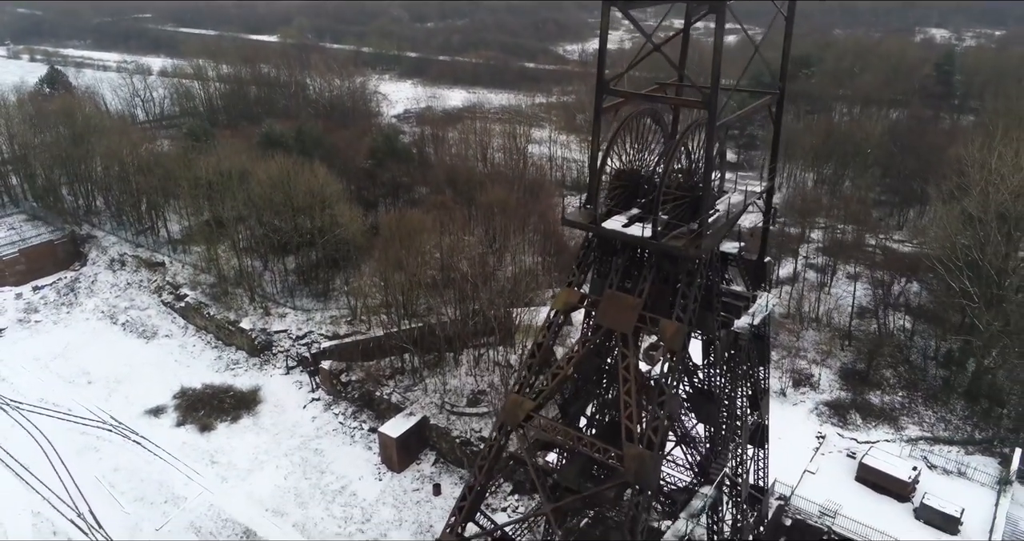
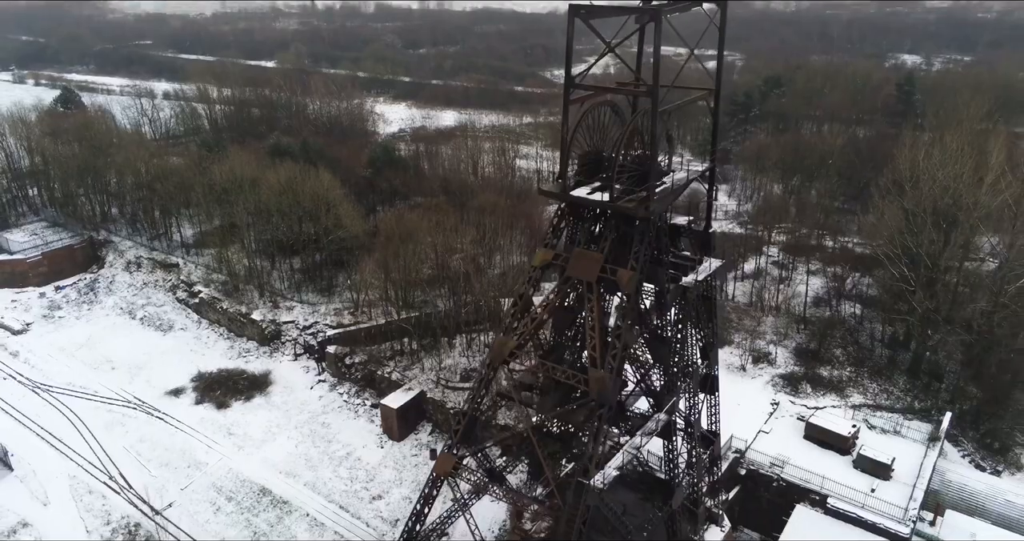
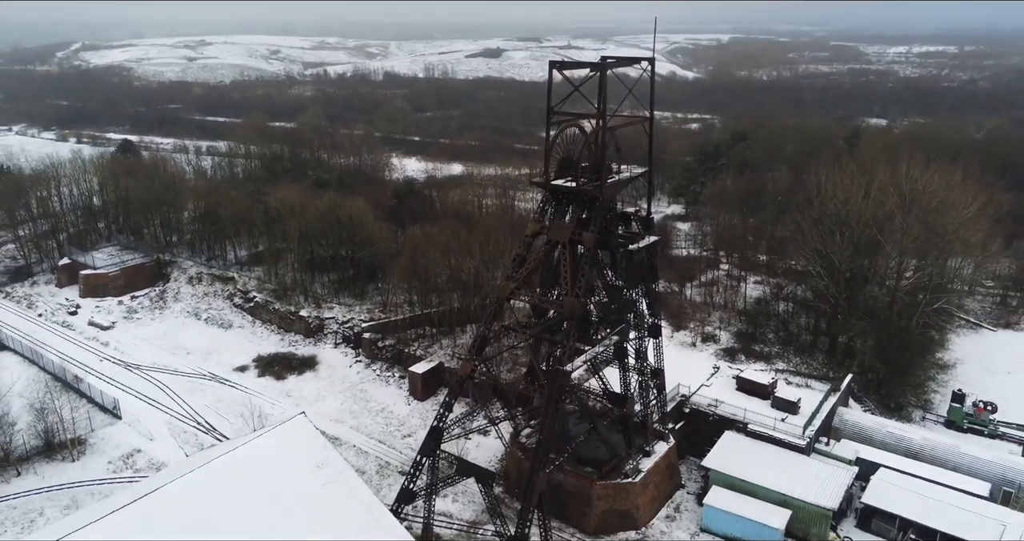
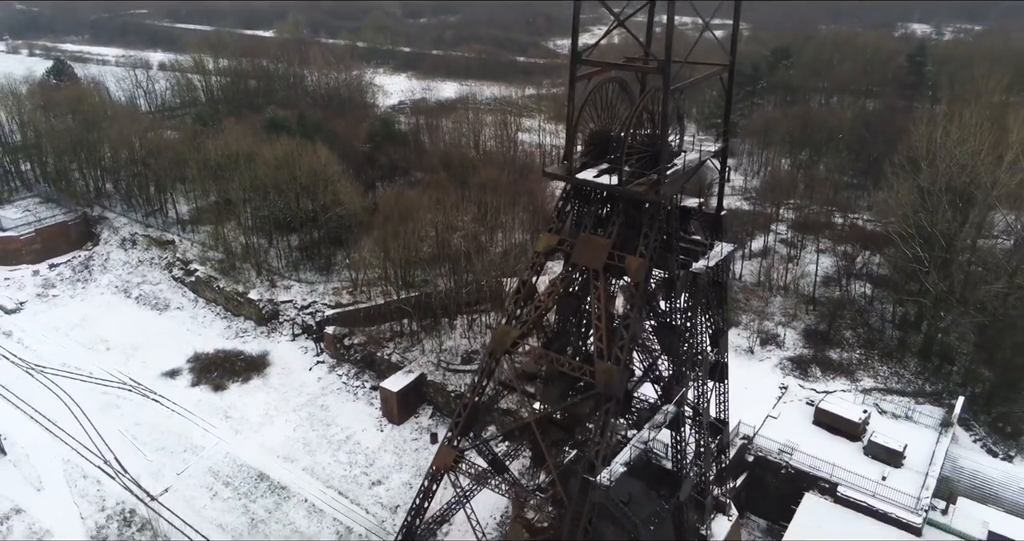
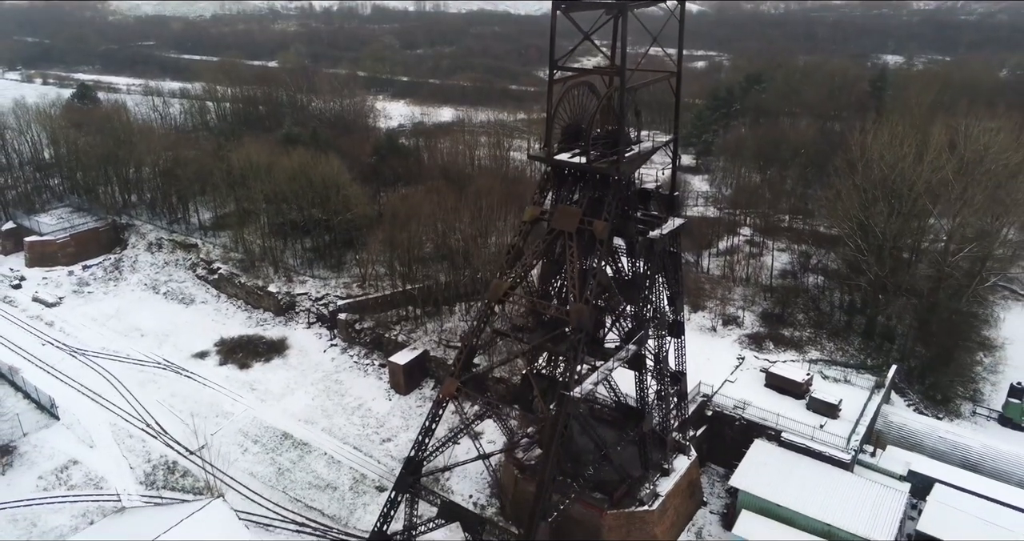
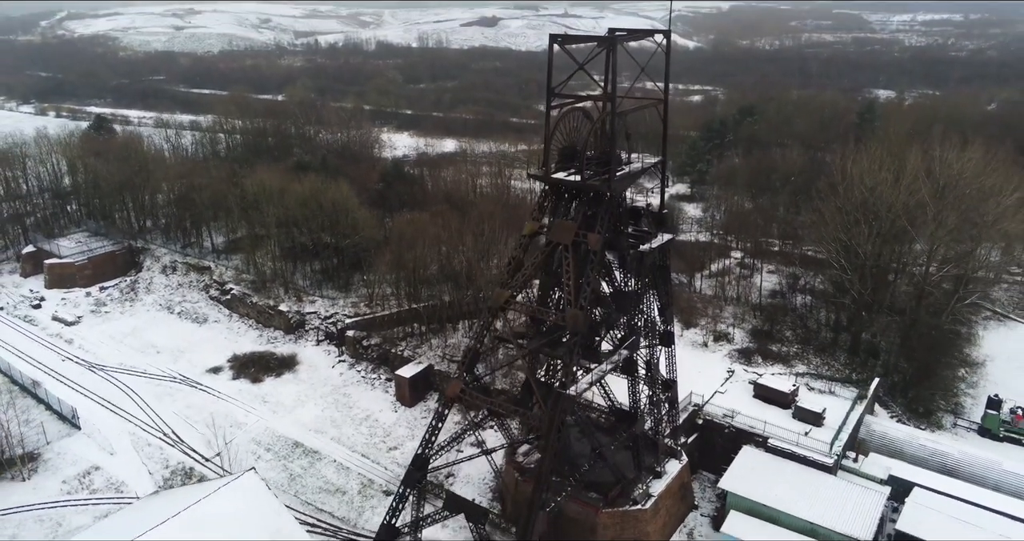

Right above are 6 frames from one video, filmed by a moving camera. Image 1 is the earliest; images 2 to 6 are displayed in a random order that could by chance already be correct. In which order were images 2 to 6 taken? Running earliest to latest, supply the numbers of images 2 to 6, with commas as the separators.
4, 2, 5, 6, 3
